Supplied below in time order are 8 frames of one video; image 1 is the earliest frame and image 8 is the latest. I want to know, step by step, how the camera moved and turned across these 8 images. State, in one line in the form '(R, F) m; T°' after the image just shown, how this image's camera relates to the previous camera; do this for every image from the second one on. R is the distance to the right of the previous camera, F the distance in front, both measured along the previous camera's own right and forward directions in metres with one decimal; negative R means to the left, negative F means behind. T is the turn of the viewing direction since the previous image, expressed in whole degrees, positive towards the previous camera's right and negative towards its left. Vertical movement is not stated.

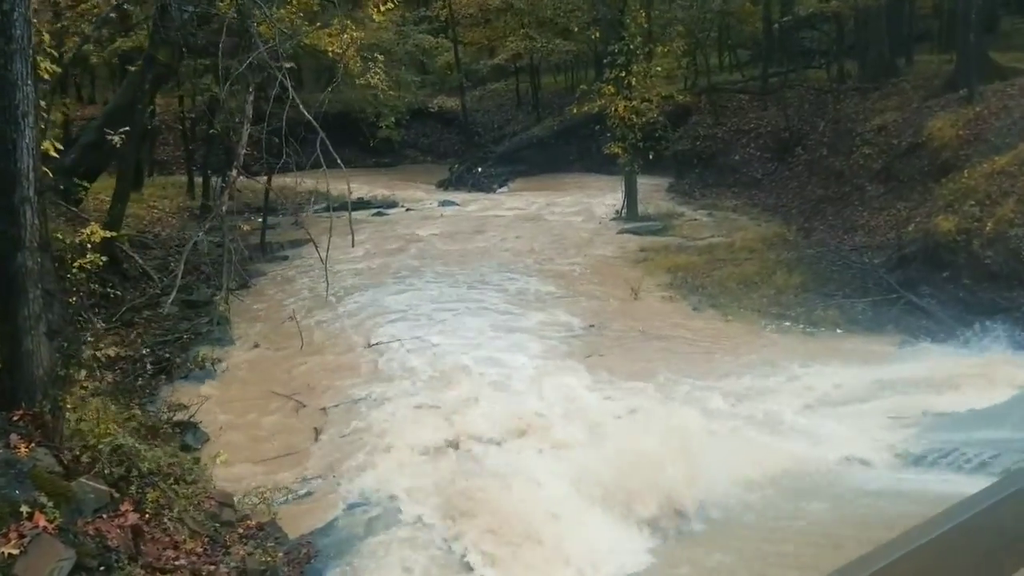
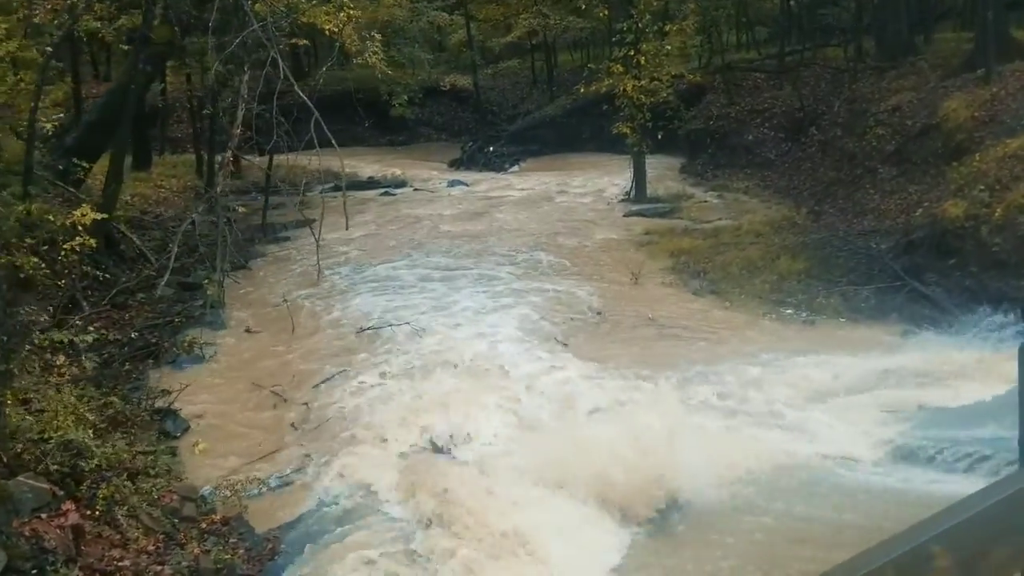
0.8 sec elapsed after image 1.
(+0.4, +0.2) m; -1°
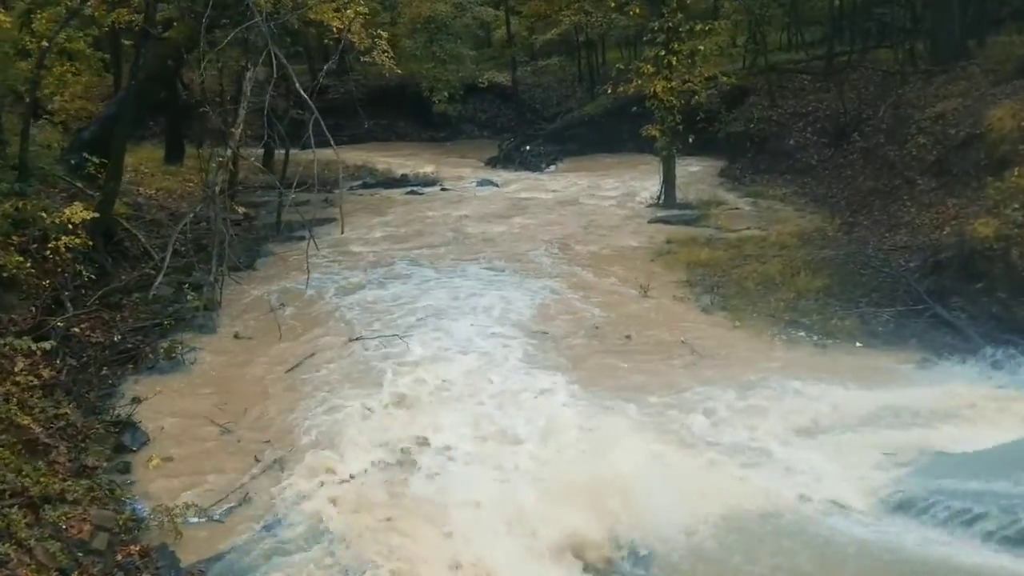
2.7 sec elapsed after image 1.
(+0.7, +0.6) m; -3°
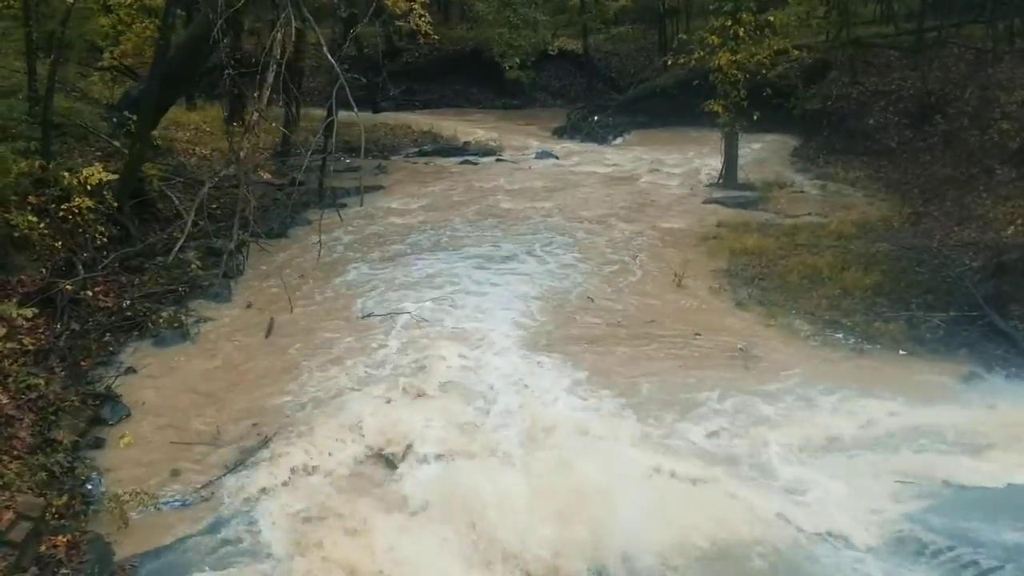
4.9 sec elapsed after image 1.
(+0.8, +0.7) m; -5°
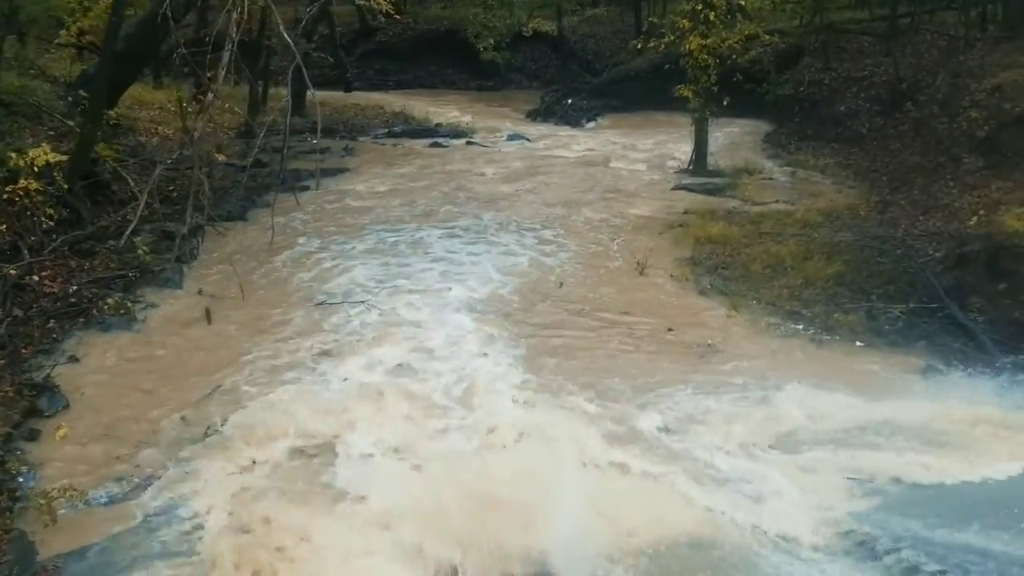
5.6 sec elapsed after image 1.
(+0.3, +0.2) m; +1°
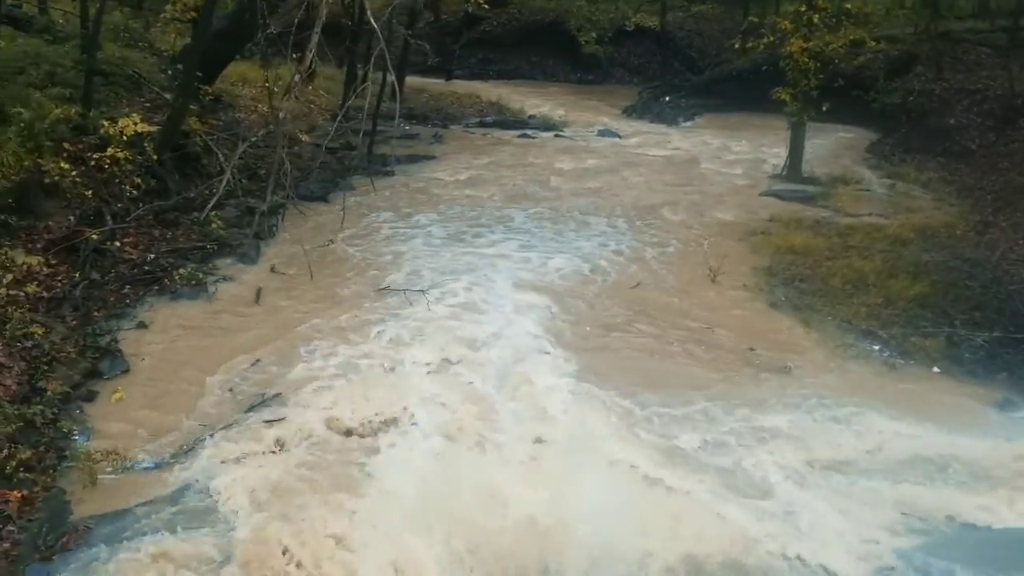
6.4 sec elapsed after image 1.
(+0.3, +0.2) m; -6°
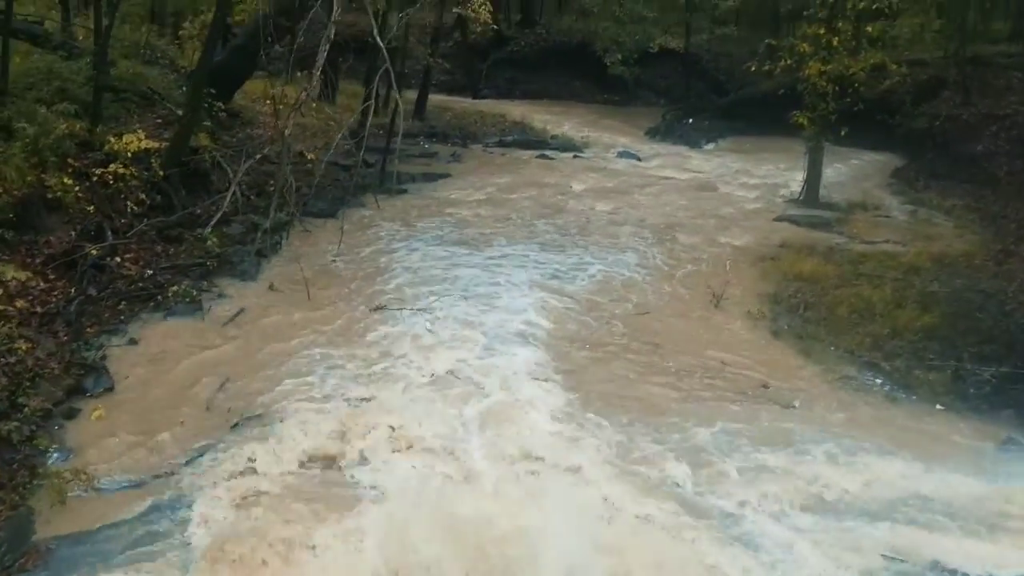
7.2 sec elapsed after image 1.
(+0.4, +0.1) m; -2°
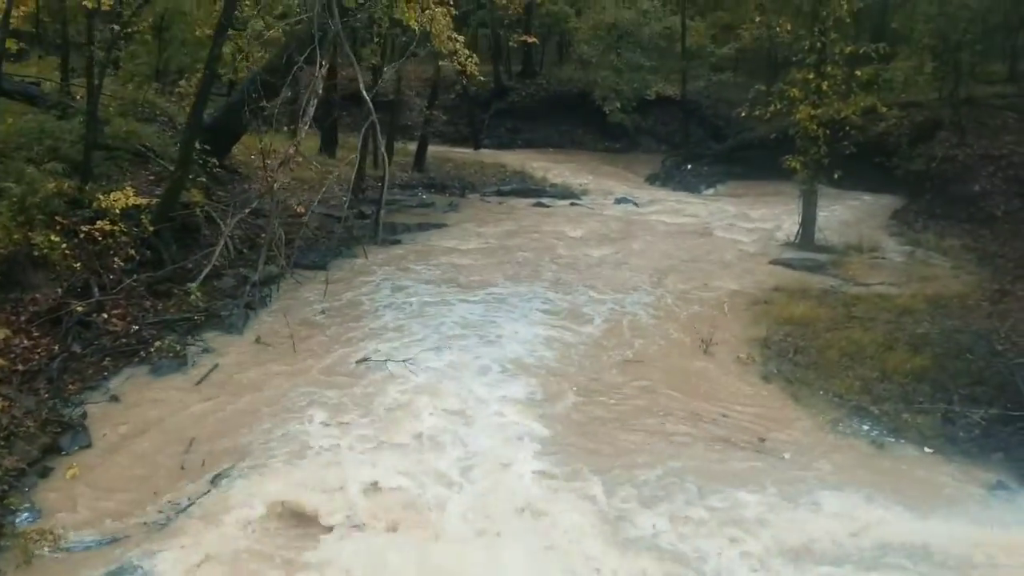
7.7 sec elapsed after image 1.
(+0.3, 0.0) m; -1°
